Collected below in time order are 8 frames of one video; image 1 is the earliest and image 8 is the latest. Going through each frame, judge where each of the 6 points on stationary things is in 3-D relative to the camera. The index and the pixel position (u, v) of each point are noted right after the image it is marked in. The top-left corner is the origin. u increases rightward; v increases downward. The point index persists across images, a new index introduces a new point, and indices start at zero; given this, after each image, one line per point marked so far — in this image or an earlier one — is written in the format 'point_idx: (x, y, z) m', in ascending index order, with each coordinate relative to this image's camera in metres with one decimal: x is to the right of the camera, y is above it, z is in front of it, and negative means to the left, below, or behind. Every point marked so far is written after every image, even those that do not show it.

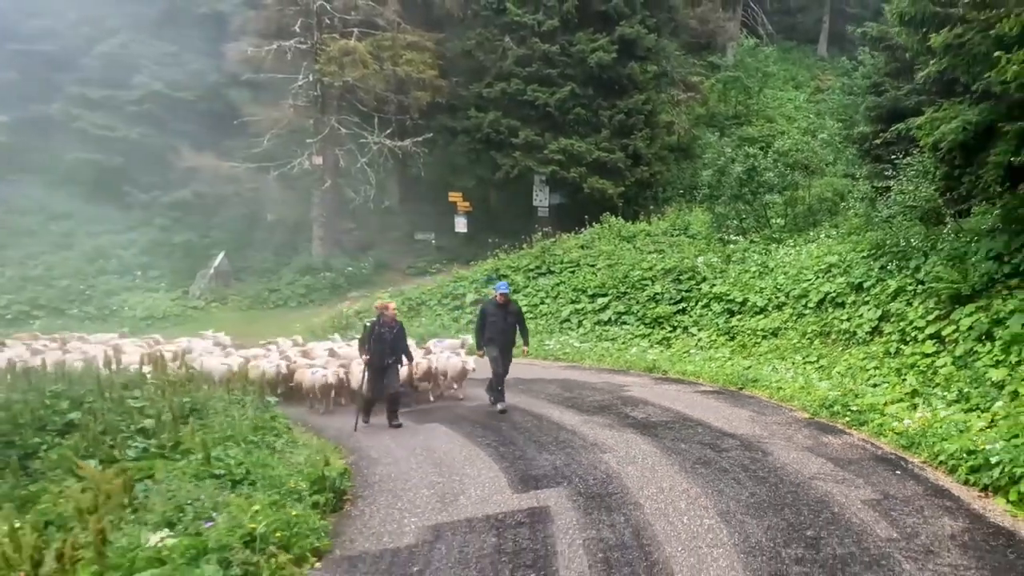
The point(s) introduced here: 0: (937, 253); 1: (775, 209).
0: (+4.1, +0.3, +10.5) m
1: (+4.4, +1.3, +18.4) m
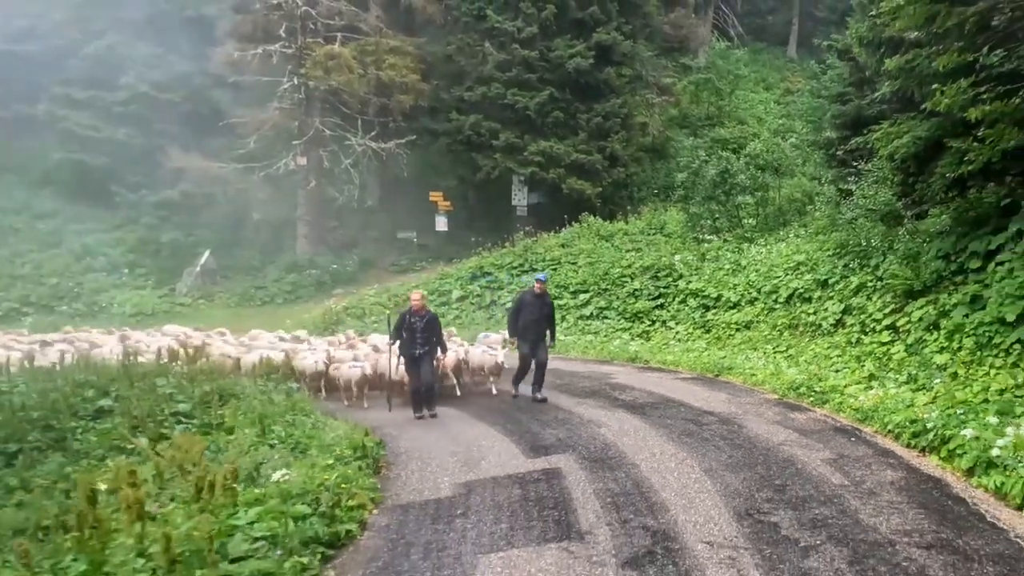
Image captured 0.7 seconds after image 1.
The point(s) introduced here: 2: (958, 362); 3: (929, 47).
0: (+4.0, +0.4, +11.6) m
1: (+4.2, +1.4, +19.5) m
2: (+3.2, -0.5, +7.9) m
3: (+3.4, +2.0, +8.7) m
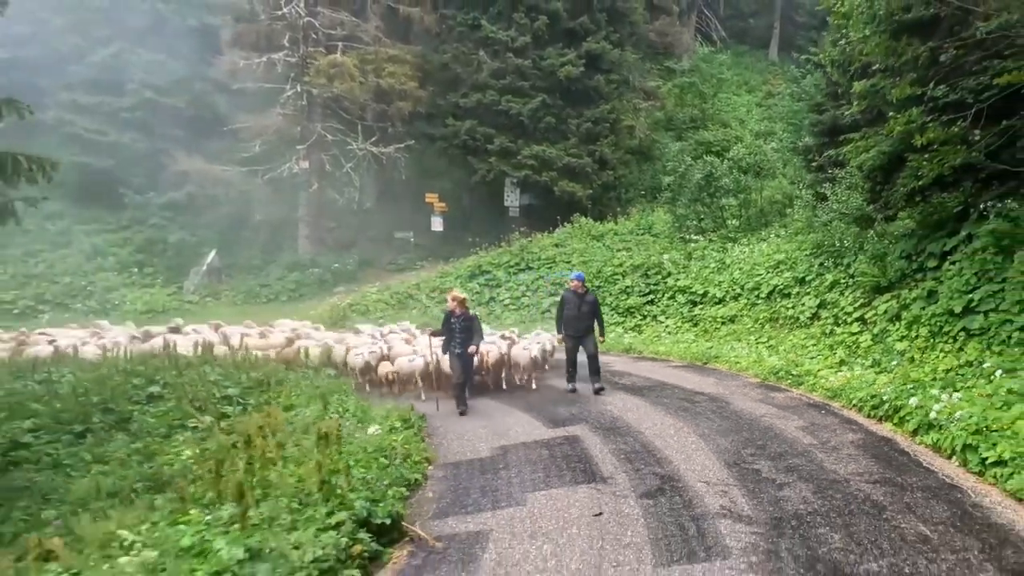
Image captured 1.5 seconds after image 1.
0: (+4.1, +0.4, +12.9) m
1: (+4.2, +1.5, +20.8) m
2: (+3.4, -0.5, +9.1) m
3: (+3.5, +2.0, +9.9) m
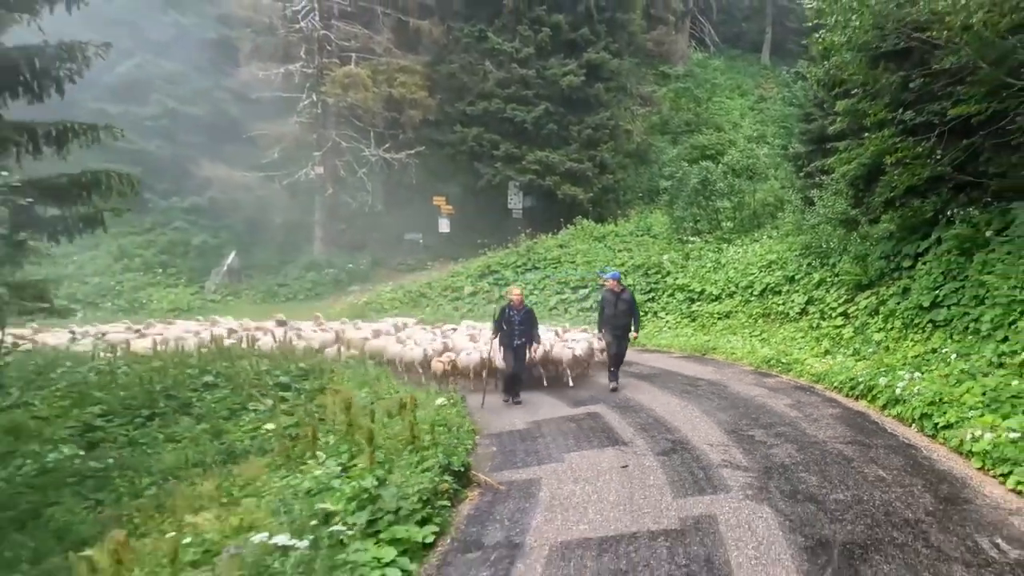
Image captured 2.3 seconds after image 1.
0: (+4.3, +0.5, +14.1) m
1: (+4.3, +1.5, +22.0) m
2: (+3.6, -0.4, +10.4) m
3: (+3.7, +2.0, +11.2) m
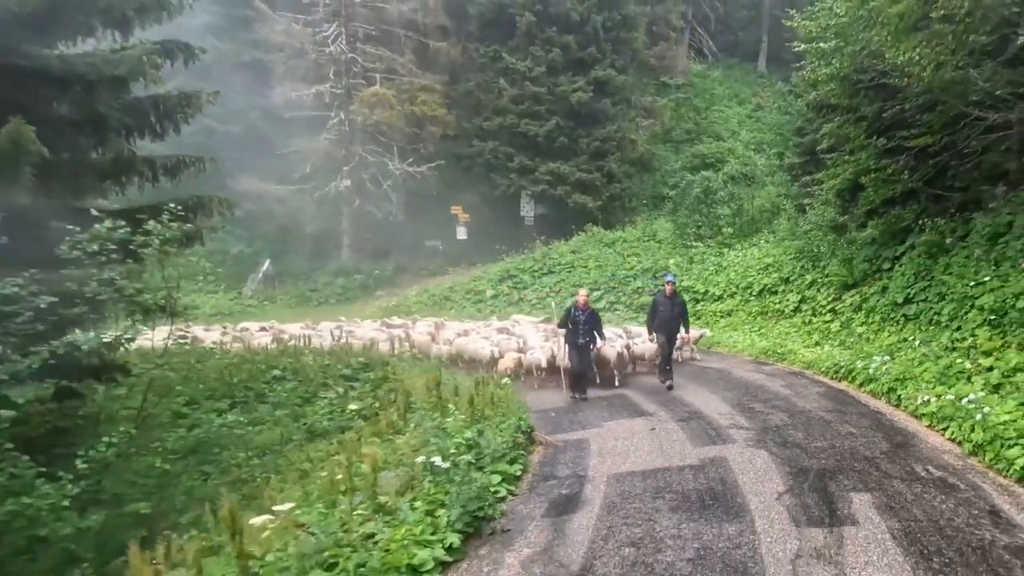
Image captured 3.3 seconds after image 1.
0: (+4.7, +0.5, +15.9) m
1: (+4.7, +1.5, +23.8) m
2: (+4.0, -0.4, +12.1) m
3: (+4.1, +2.0, +12.9) m
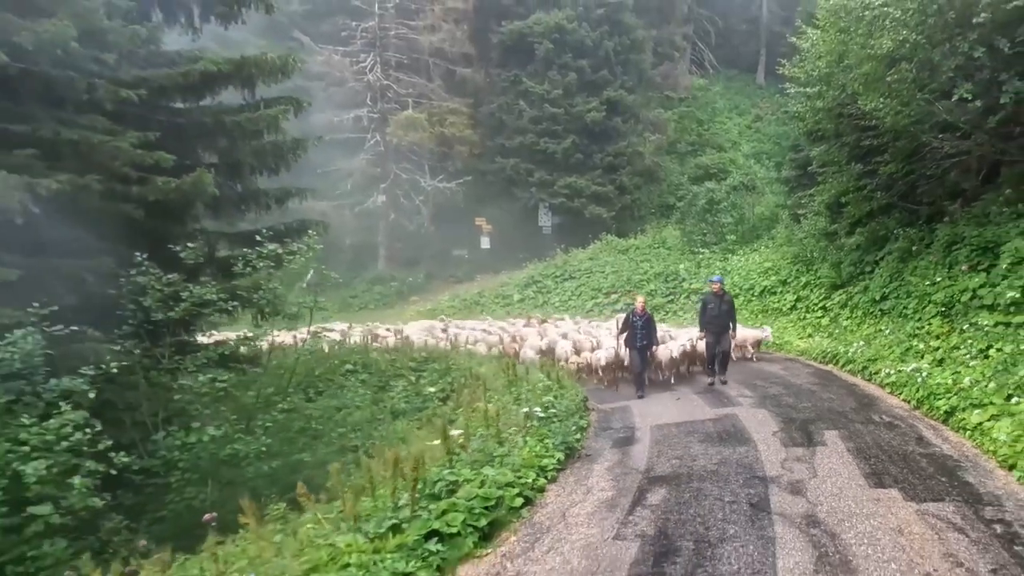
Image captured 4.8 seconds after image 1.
0: (+5.2, +0.5, +18.2) m
1: (+5.2, +1.4, +26.1) m
2: (+4.5, -0.4, +14.5) m
3: (+4.6, +2.0, +15.3) m
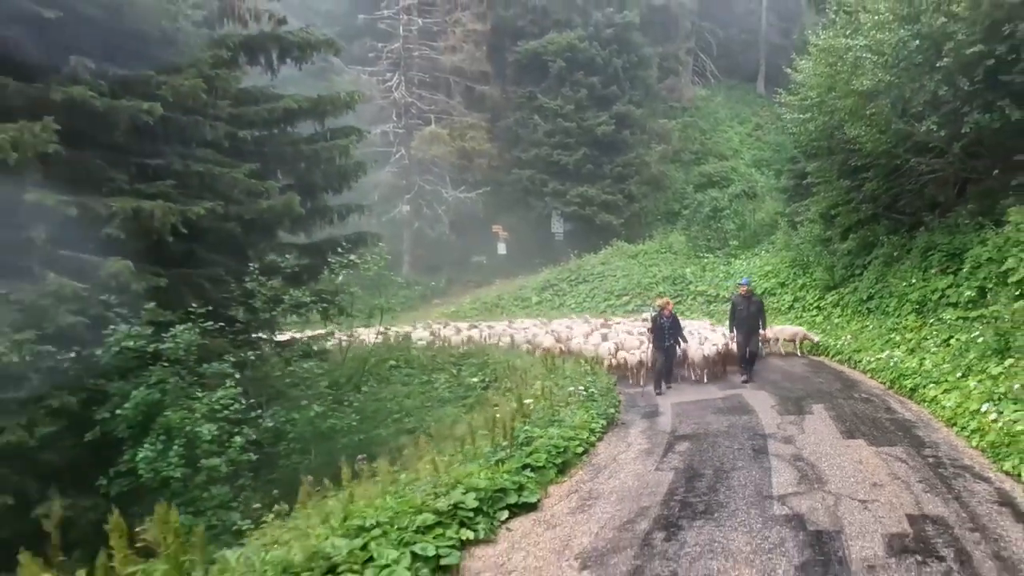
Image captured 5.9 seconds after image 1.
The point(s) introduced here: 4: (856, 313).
0: (+5.7, +0.4, +20.1) m
1: (+5.6, +1.4, +28.0) m
2: (+4.9, -0.5, +16.3) m
3: (+5.0, +2.0, +17.2) m
4: (+5.0, -0.4, +15.9) m
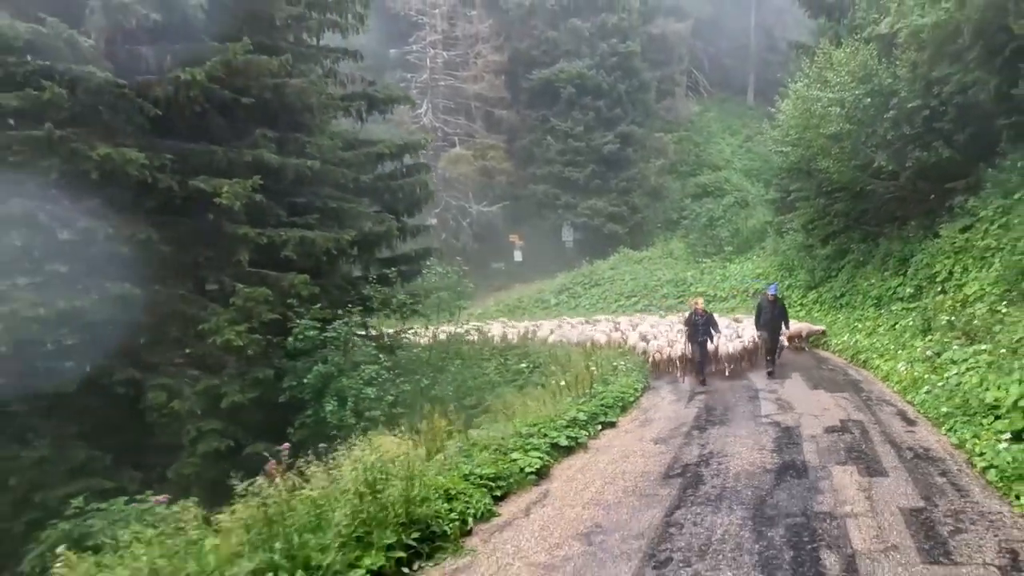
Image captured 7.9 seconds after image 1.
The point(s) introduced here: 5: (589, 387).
0: (+6.3, +0.4, +23.6) m
1: (+6.2, +1.3, +31.5) m
2: (+5.6, -0.5, +19.8) m
3: (+5.6, +2.0, +20.6) m
4: (+5.7, -0.4, +19.4) m
5: (+0.8, -1.0, +10.9) m
